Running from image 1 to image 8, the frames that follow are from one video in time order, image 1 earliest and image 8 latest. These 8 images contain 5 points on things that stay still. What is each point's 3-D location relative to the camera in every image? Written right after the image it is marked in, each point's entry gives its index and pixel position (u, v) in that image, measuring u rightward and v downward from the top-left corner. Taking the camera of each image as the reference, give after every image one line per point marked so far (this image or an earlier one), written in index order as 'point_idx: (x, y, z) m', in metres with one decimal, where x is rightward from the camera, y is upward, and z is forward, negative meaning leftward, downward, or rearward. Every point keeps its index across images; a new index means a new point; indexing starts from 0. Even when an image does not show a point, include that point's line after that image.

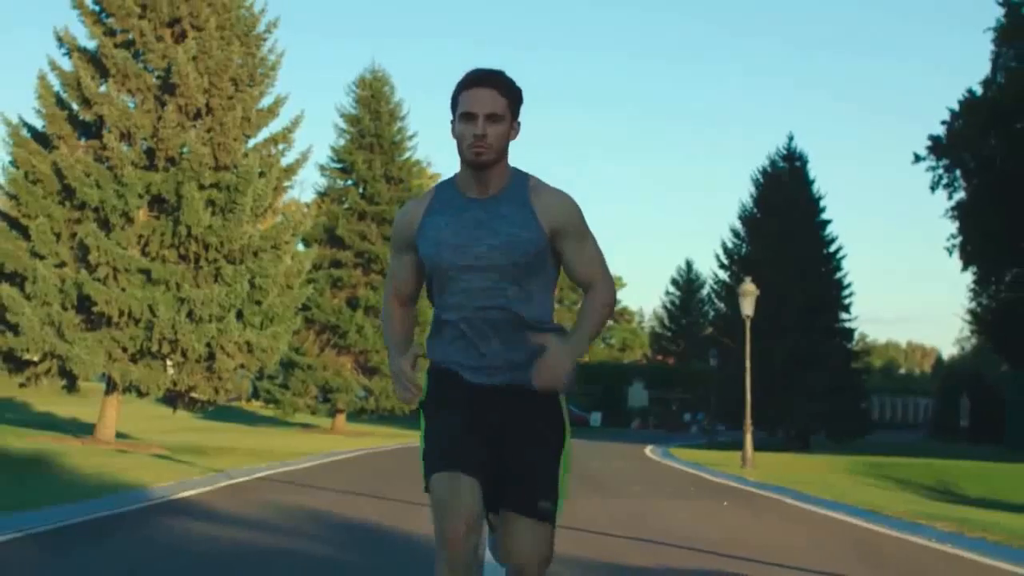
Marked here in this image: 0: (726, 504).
0: (+2.8, -2.7, +17.7) m
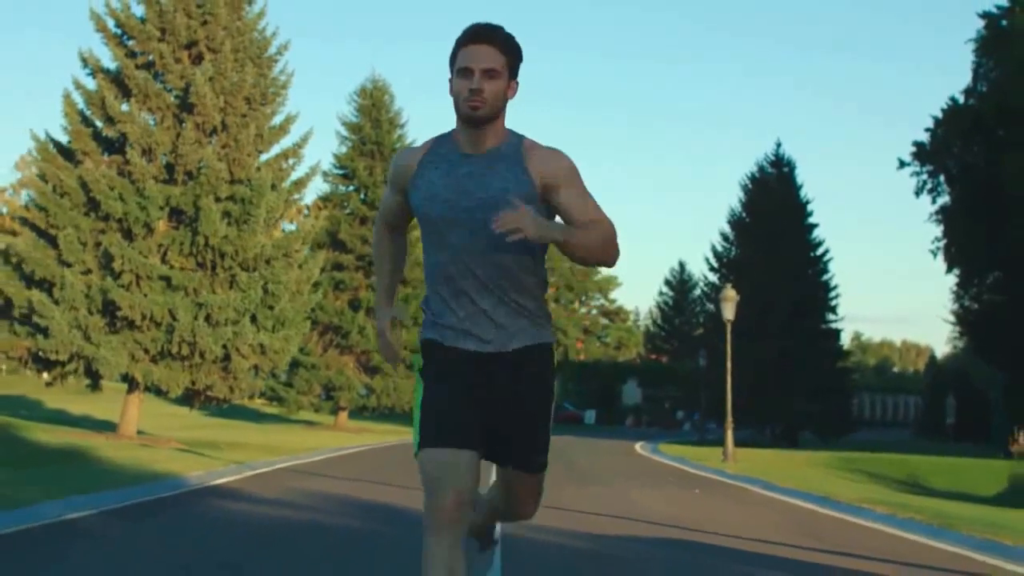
0: (+2.7, -2.9, +19.8) m
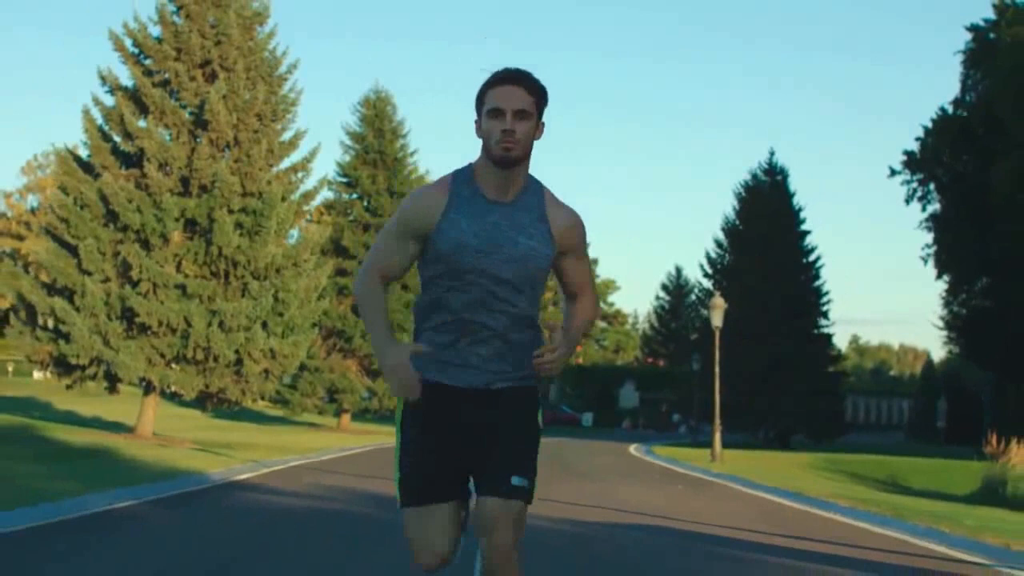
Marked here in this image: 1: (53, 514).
0: (+2.7, -3.1, +21.3) m
1: (-4.7, -2.3, +14.2) m
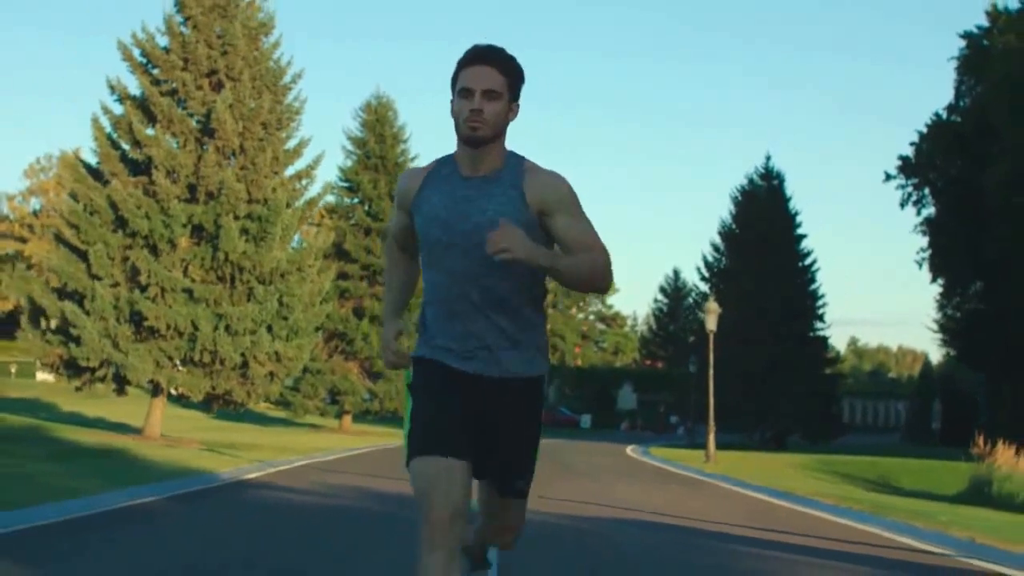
0: (+2.7, -3.2, +22.1) m
1: (-4.7, -2.4, +15.0) m
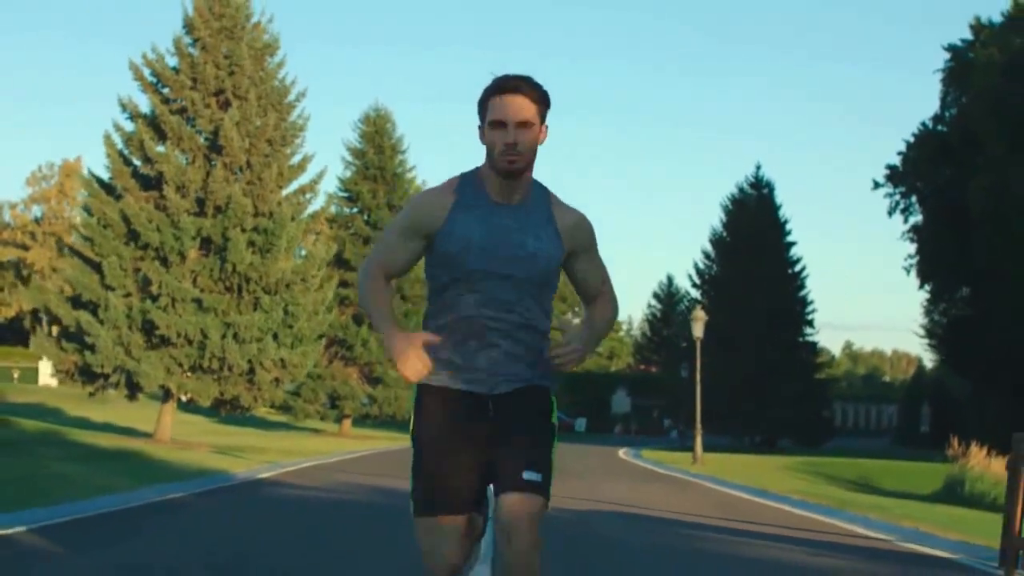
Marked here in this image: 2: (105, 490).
0: (+2.6, -3.4, +23.6) m
1: (-4.7, -2.6, +16.5) m
2: (-5.2, -2.6, +18.1) m
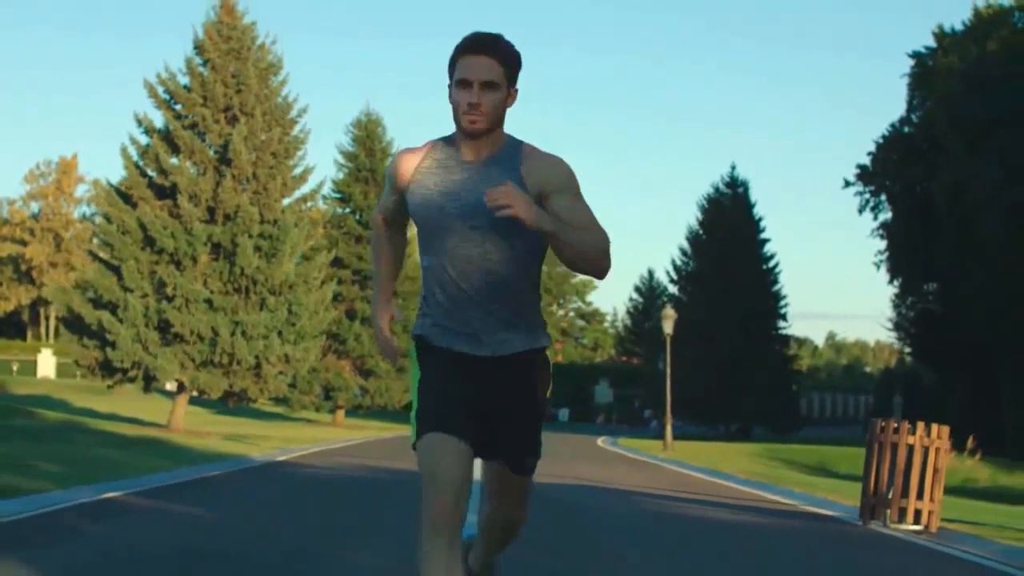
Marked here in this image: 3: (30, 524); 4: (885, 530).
0: (+2.3, -3.5, +26.8) m
1: (-5.0, -2.7, +19.6) m
2: (-5.4, -2.7, +21.2) m
3: (-4.6, -2.2, +13.1) m
4: (+3.4, -2.2, +13.0) m
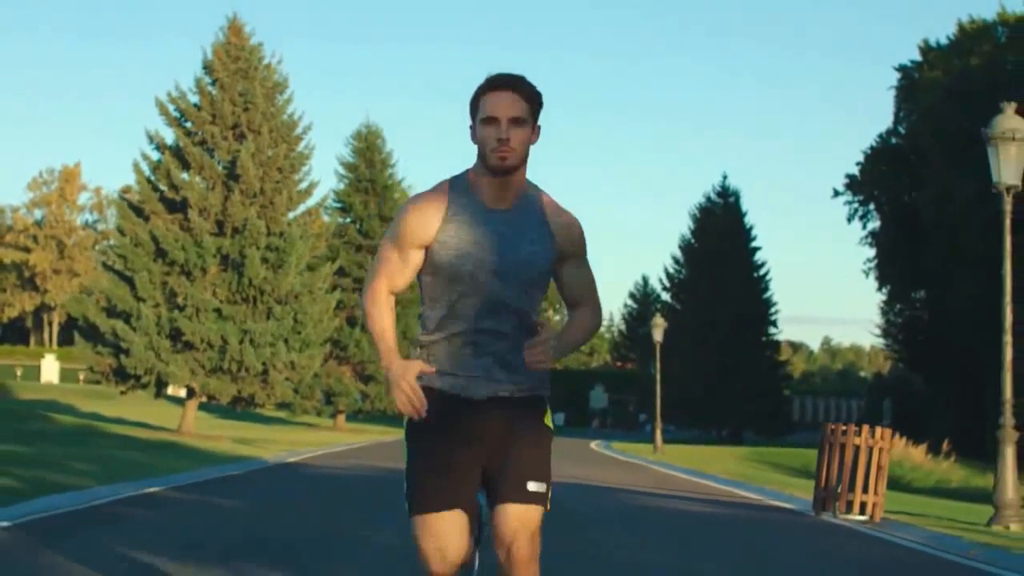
0: (+2.2, -3.7, +28.5) m
1: (-5.0, -2.9, +21.2) m
2: (-5.5, -3.0, +22.8) m
3: (-4.6, -2.4, +14.7) m
4: (+3.4, -2.4, +14.7) m
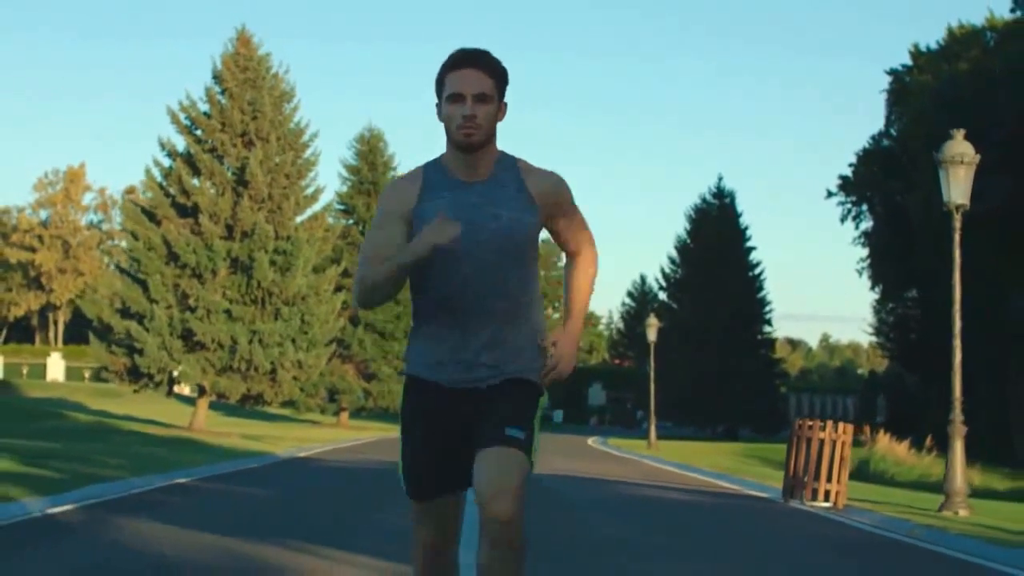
0: (+2.2, -3.8, +30.0) m
1: (-5.1, -3.0, +22.7) m
2: (-5.5, -3.1, +24.3) m
3: (-4.7, -2.5, +16.2) m
4: (+3.3, -2.5, +16.2) m
